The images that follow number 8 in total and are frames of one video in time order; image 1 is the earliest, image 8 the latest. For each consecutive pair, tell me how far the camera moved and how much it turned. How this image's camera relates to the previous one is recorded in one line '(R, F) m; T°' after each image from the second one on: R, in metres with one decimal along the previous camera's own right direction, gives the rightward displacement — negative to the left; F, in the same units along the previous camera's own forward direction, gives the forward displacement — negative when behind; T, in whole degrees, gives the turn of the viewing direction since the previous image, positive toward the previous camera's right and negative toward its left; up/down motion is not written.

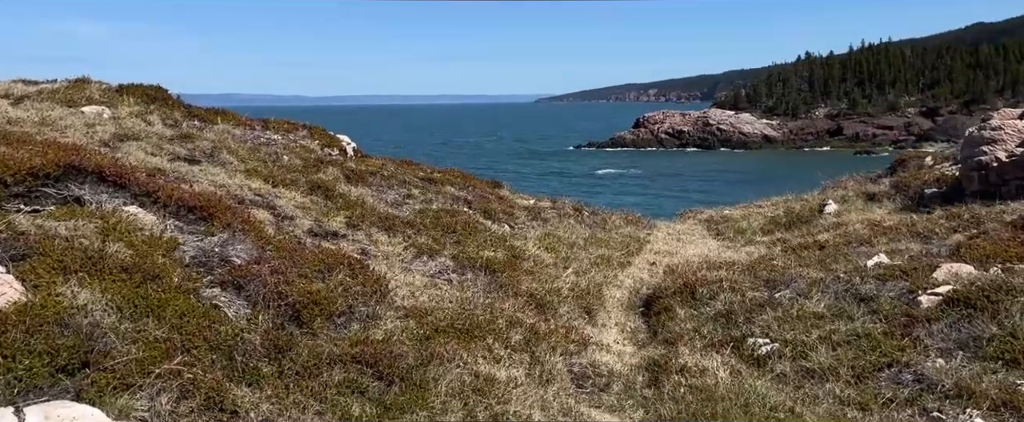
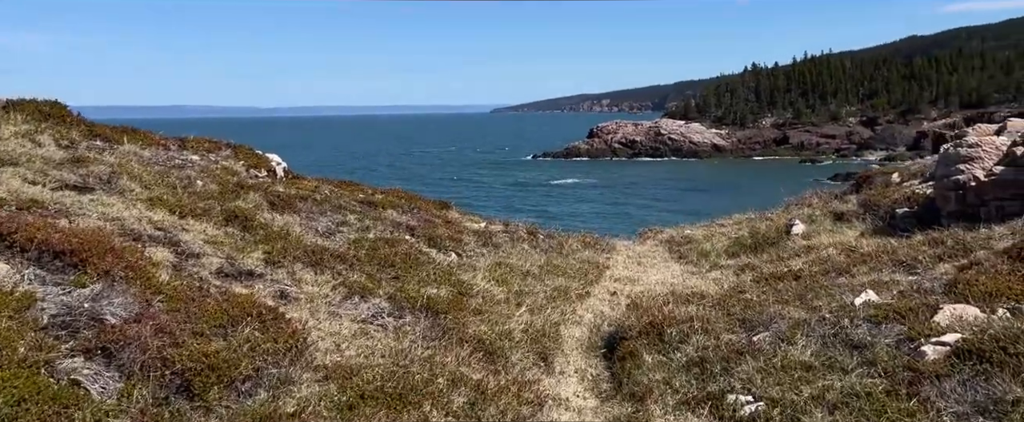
(+0.1, +1.2) m; +3°
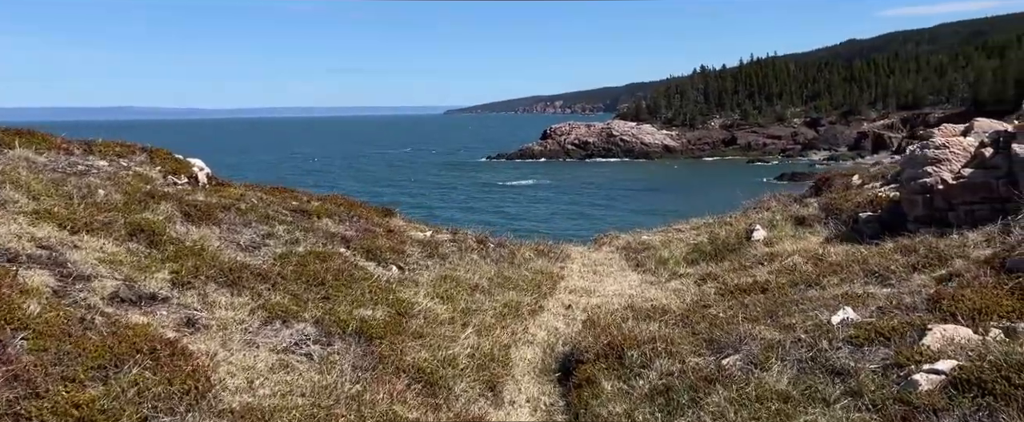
(+0.1, +1.0) m; +3°
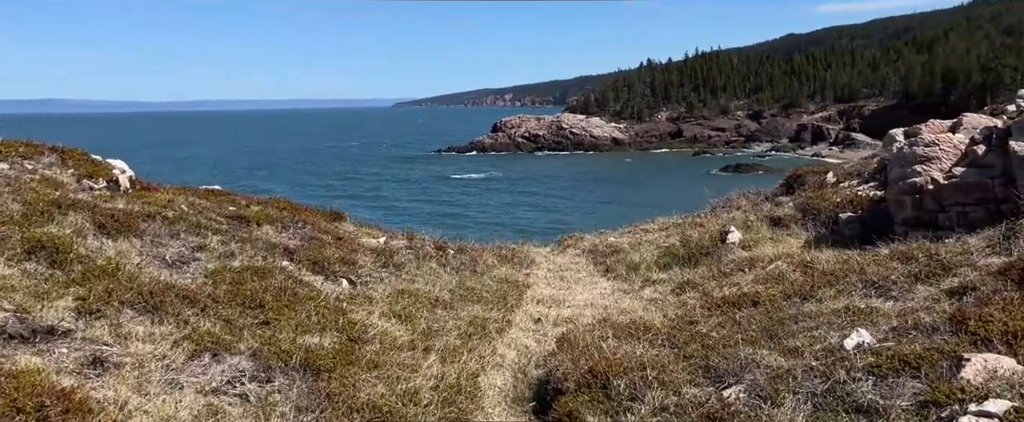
(-0.2, +1.1) m; +4°
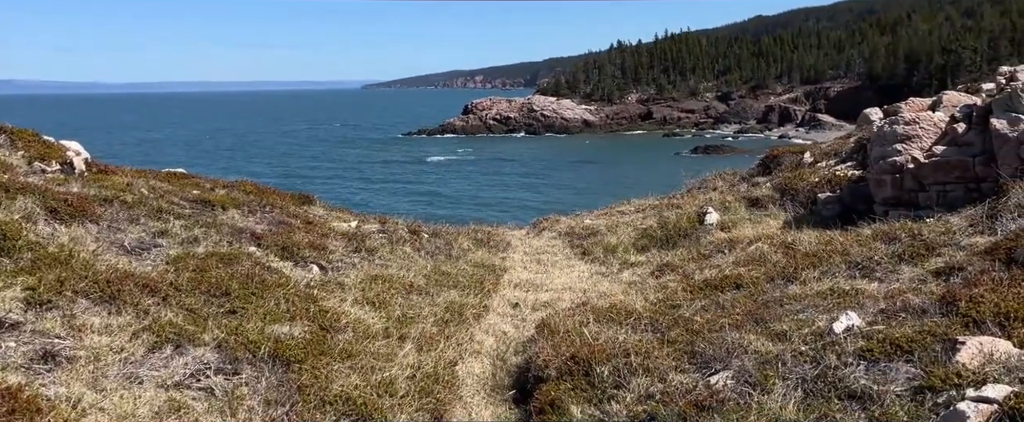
(-0.1, +0.3) m; +2°
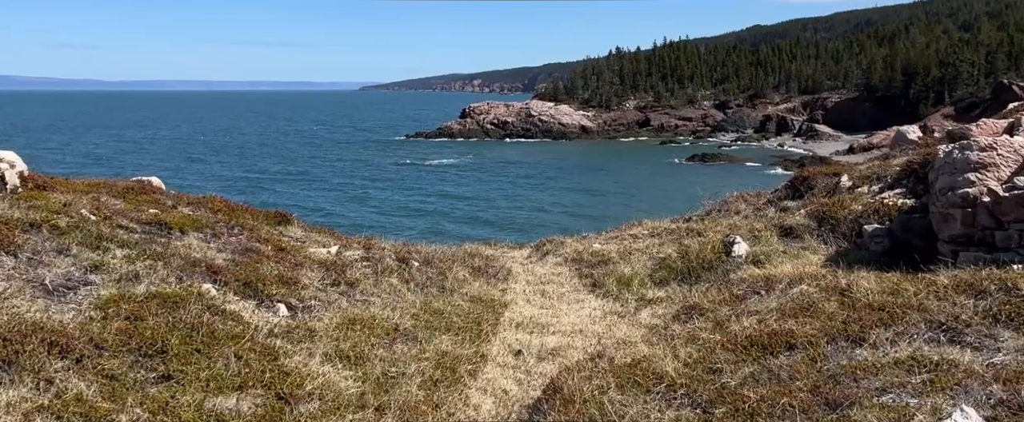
(-0.1, +1.6) m; 0°
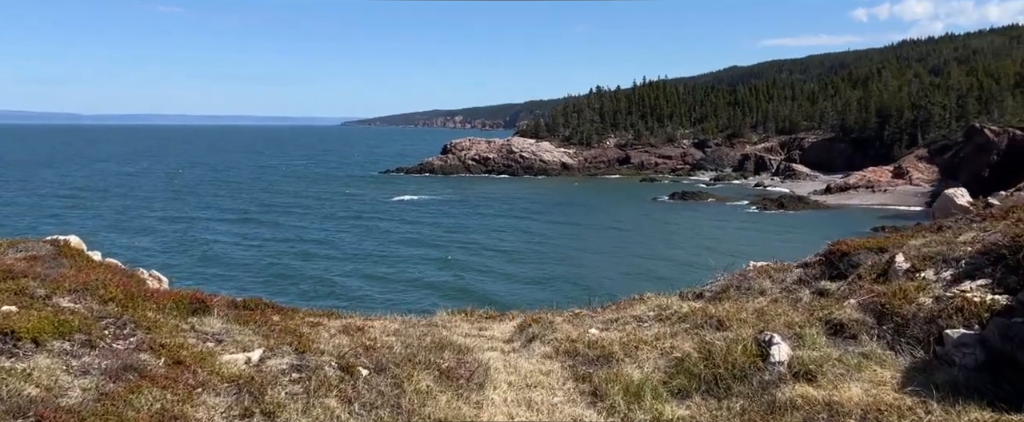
(0.0, +2.5) m; +1°
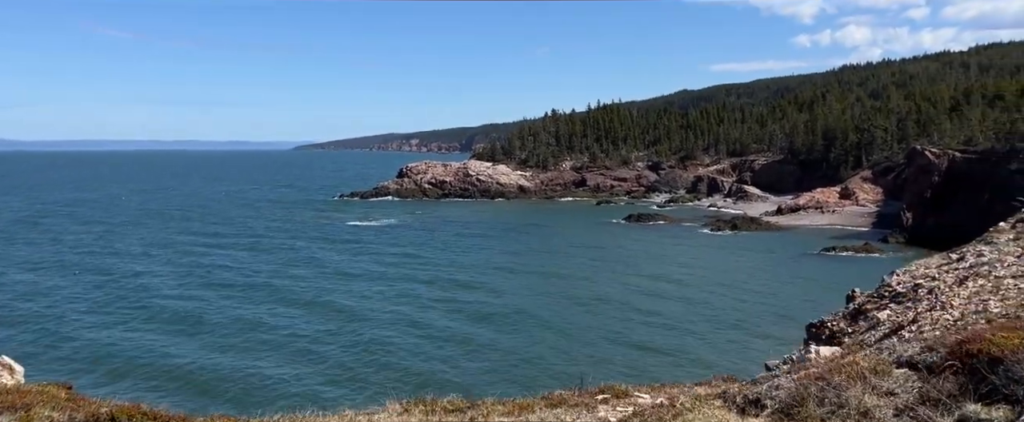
(-0.3, +4.2) m; +3°
